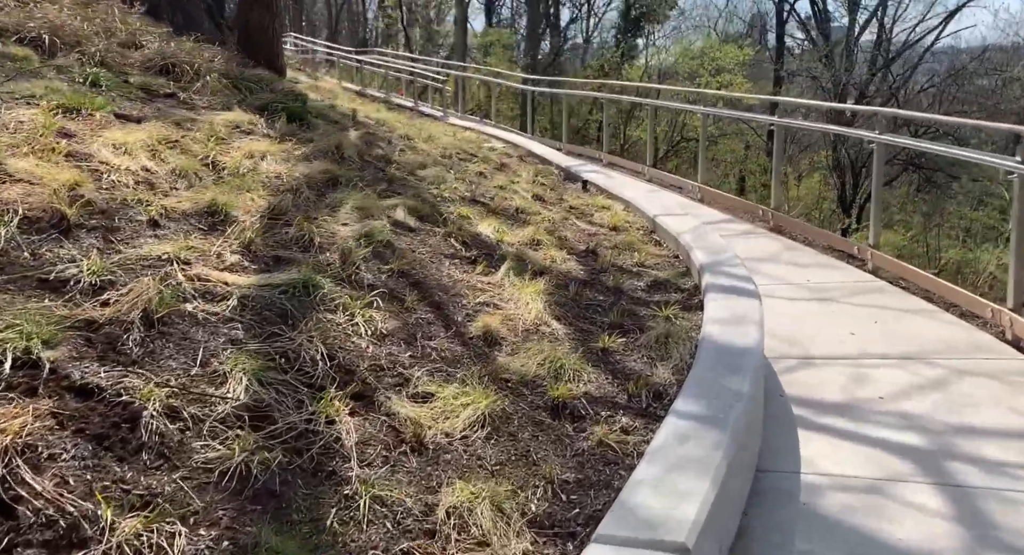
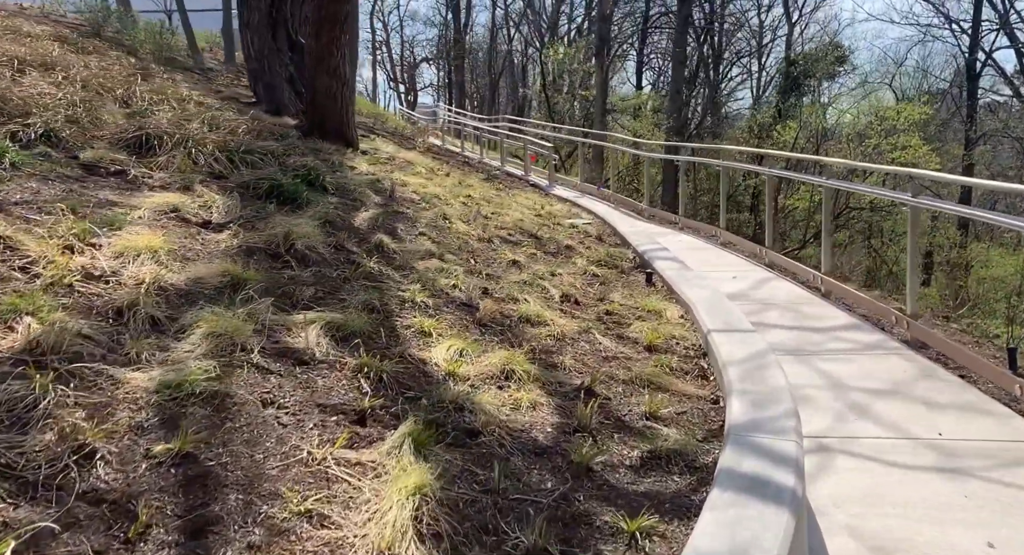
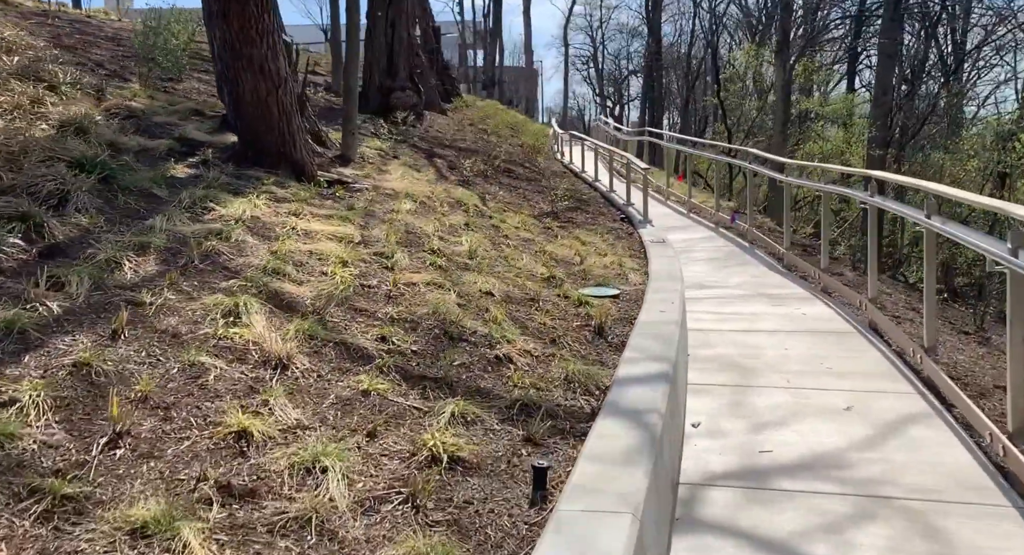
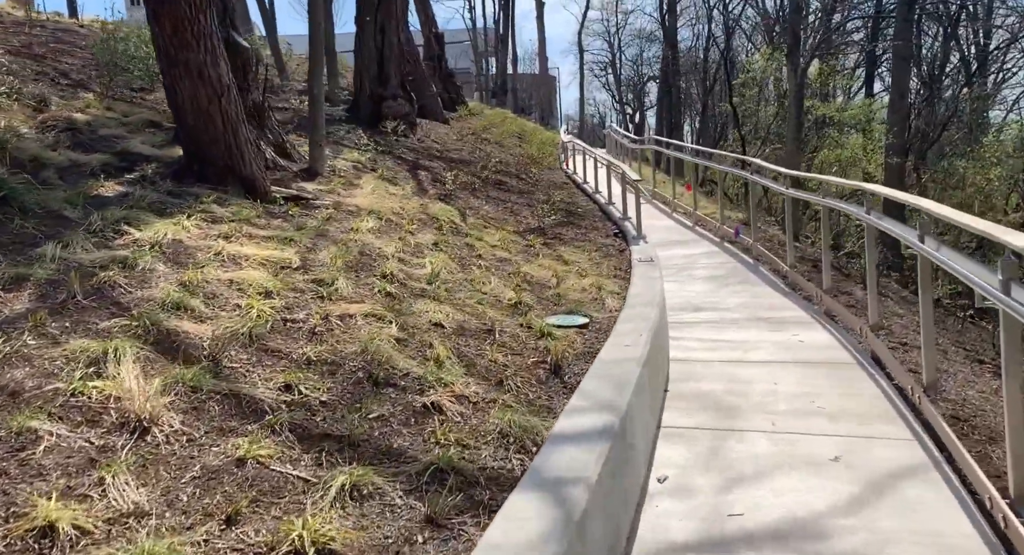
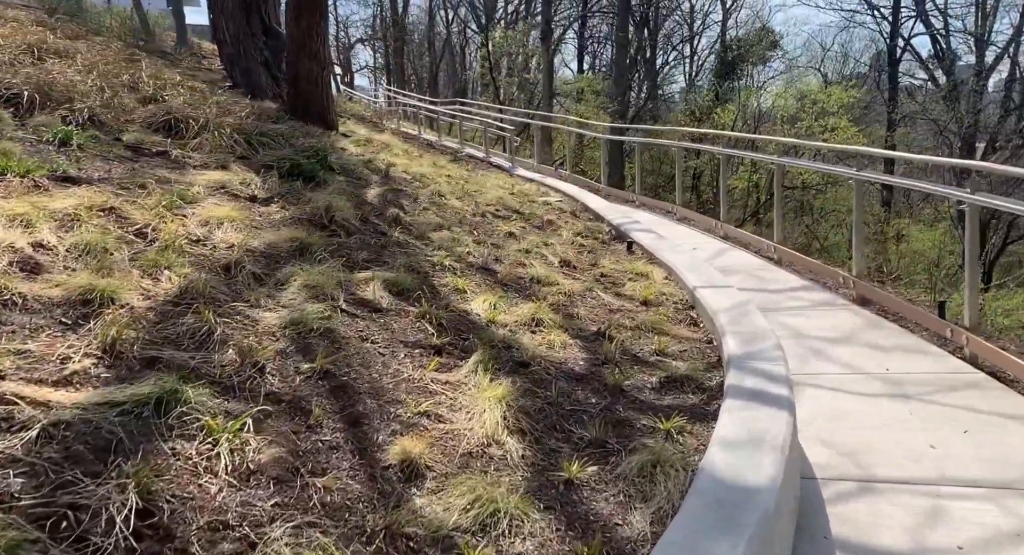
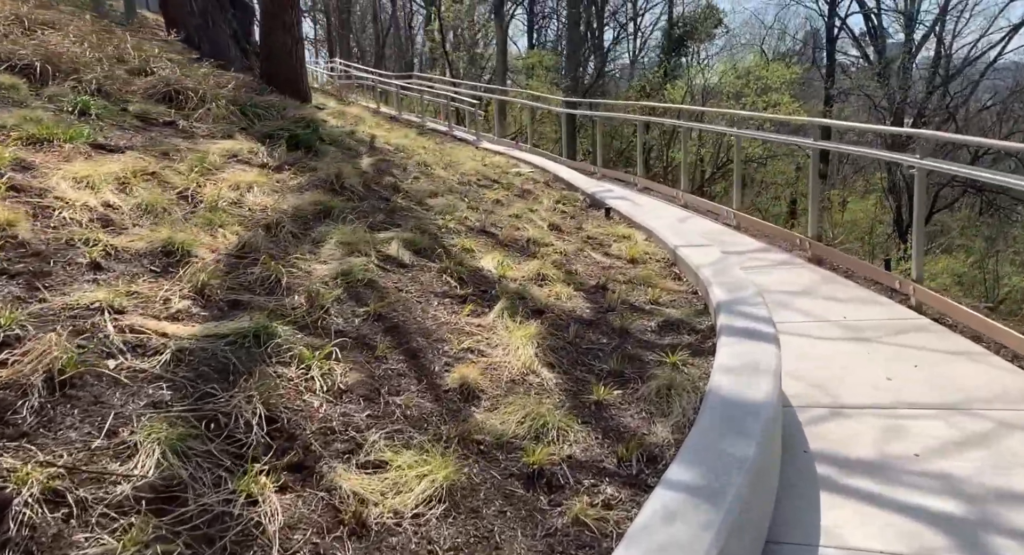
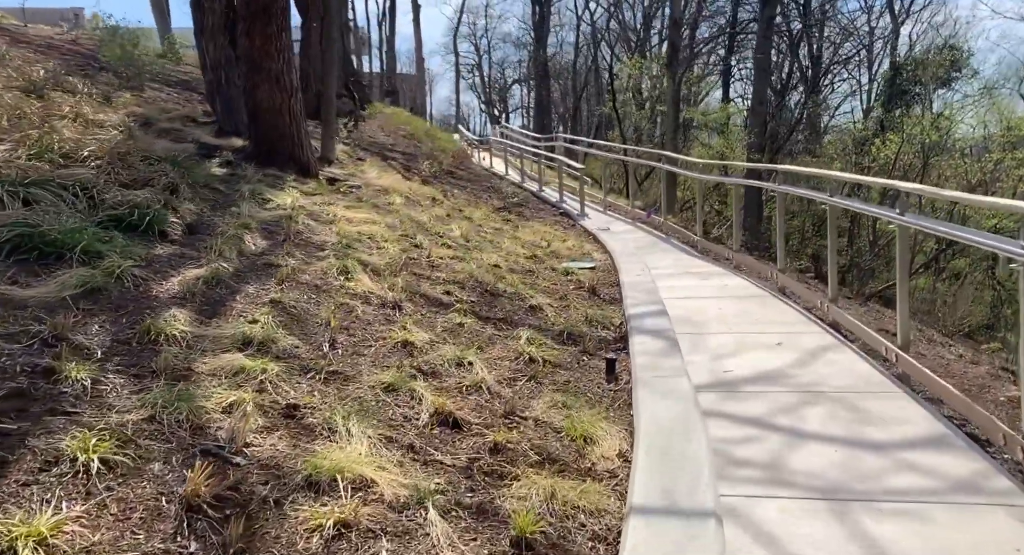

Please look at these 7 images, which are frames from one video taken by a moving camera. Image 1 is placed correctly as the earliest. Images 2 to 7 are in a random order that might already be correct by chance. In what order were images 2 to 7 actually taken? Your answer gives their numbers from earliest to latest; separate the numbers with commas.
6, 5, 2, 7, 3, 4
